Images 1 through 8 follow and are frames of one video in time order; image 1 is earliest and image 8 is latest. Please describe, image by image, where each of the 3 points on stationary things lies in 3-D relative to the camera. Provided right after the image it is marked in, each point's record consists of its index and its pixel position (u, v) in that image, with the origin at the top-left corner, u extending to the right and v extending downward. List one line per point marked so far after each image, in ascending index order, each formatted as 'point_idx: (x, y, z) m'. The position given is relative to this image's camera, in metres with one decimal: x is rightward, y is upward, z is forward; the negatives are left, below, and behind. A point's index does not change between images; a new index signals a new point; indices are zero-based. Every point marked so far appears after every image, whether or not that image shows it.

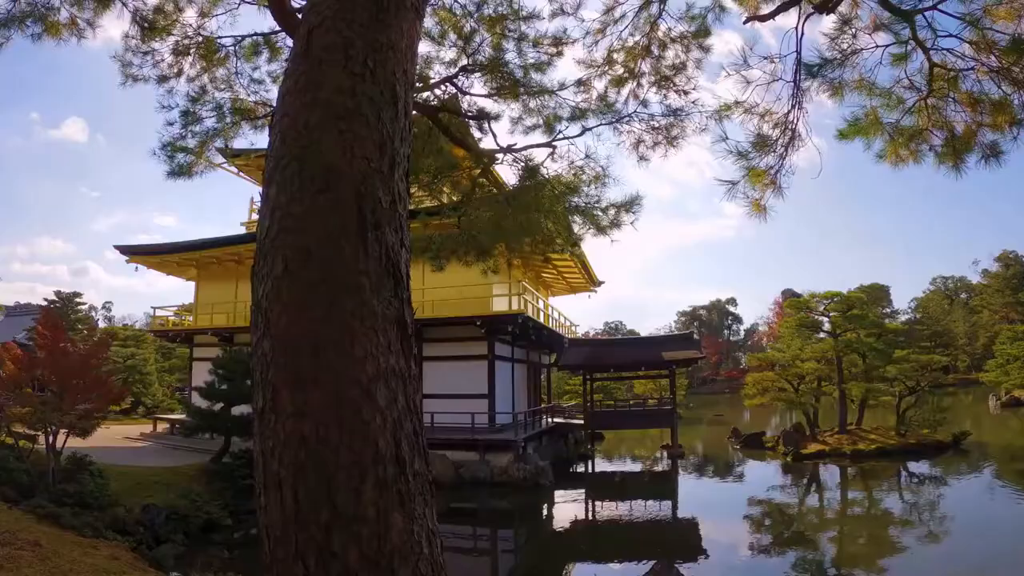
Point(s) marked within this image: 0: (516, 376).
0: (-0.1, -1.6, +11.5) m
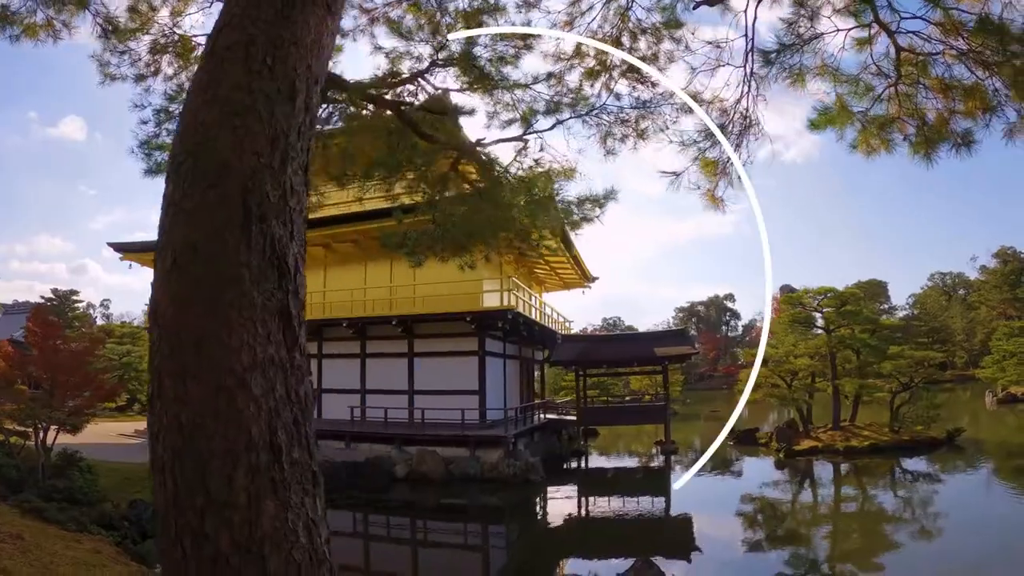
0: (-0.2, -1.5, +11.5) m
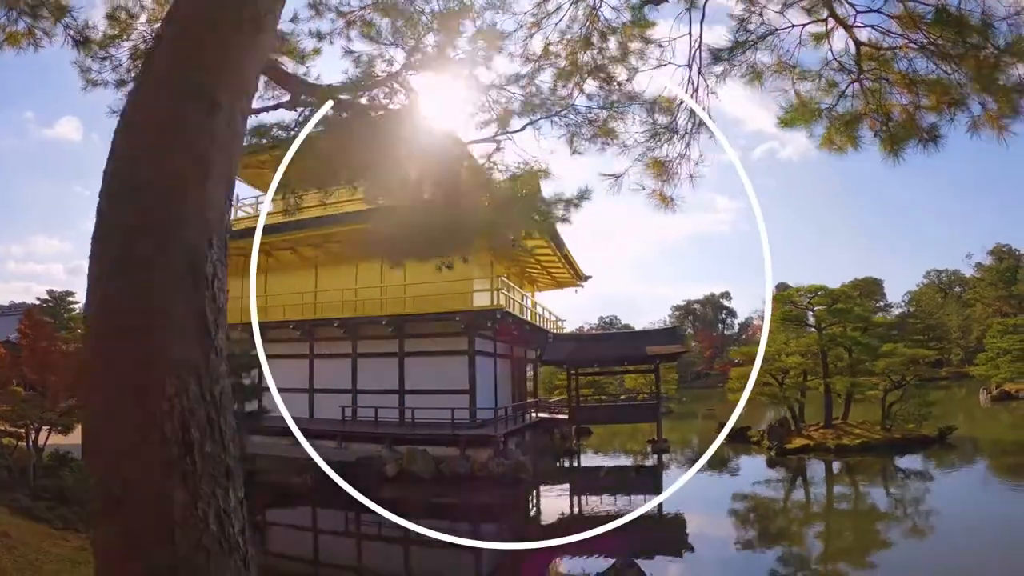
0: (-0.3, -1.5, +11.5) m
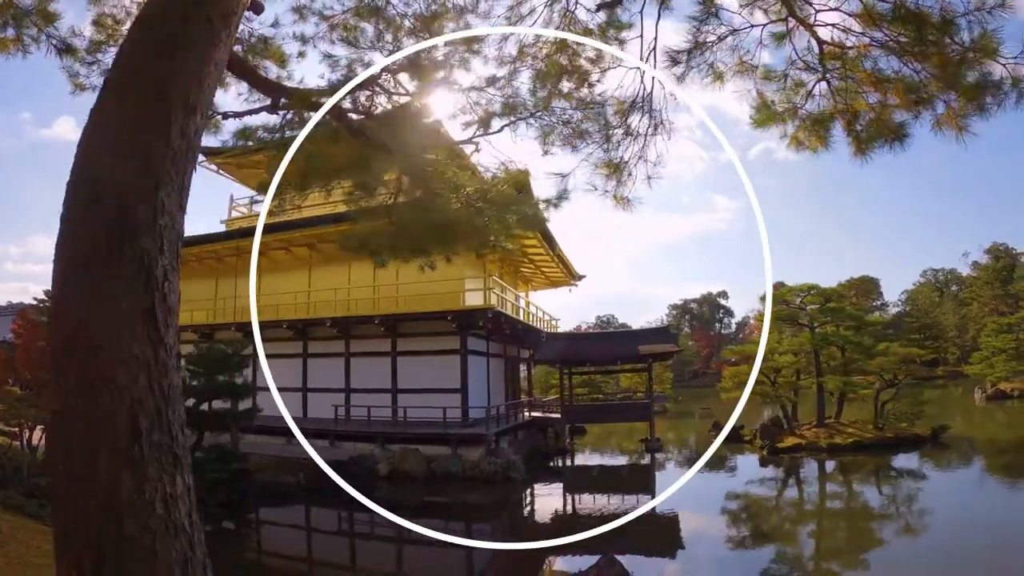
0: (-0.4, -1.5, +11.5) m
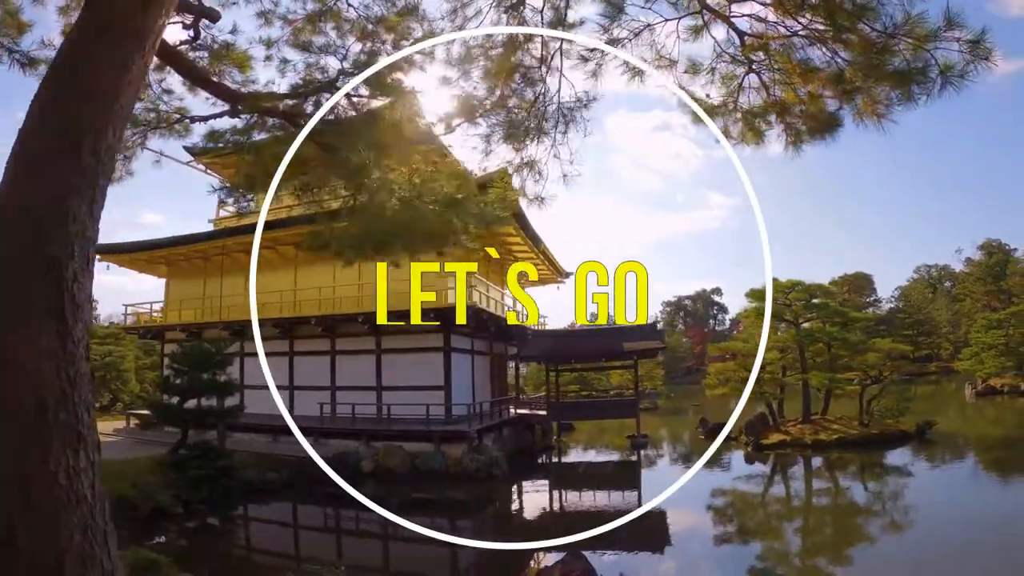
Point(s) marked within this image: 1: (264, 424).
0: (-0.6, -1.5, +11.6) m
1: (-4.2, -2.3, +10.5) m
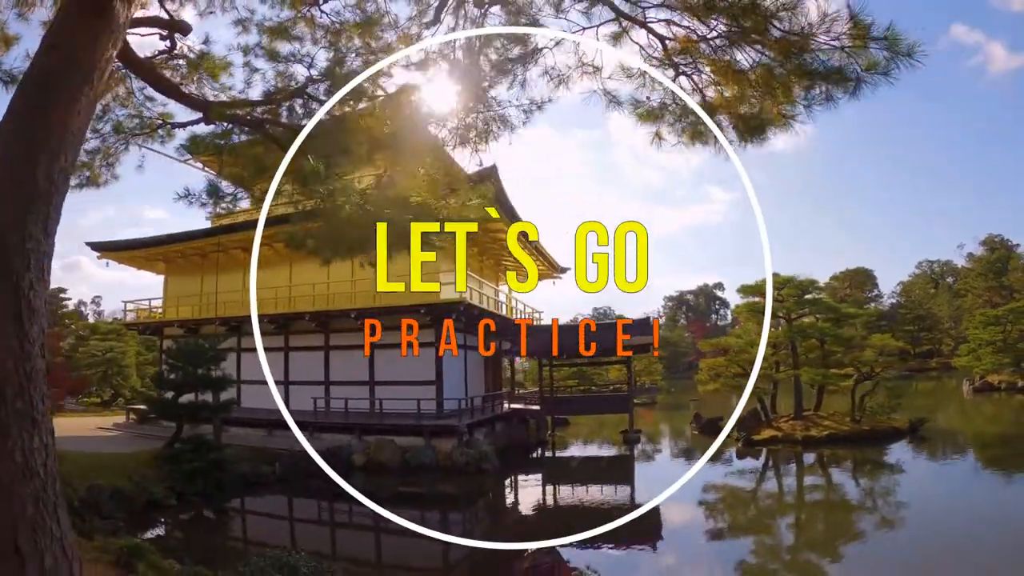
0: (-0.7, -1.4, +11.7) m
1: (-4.2, -2.2, +10.6) m
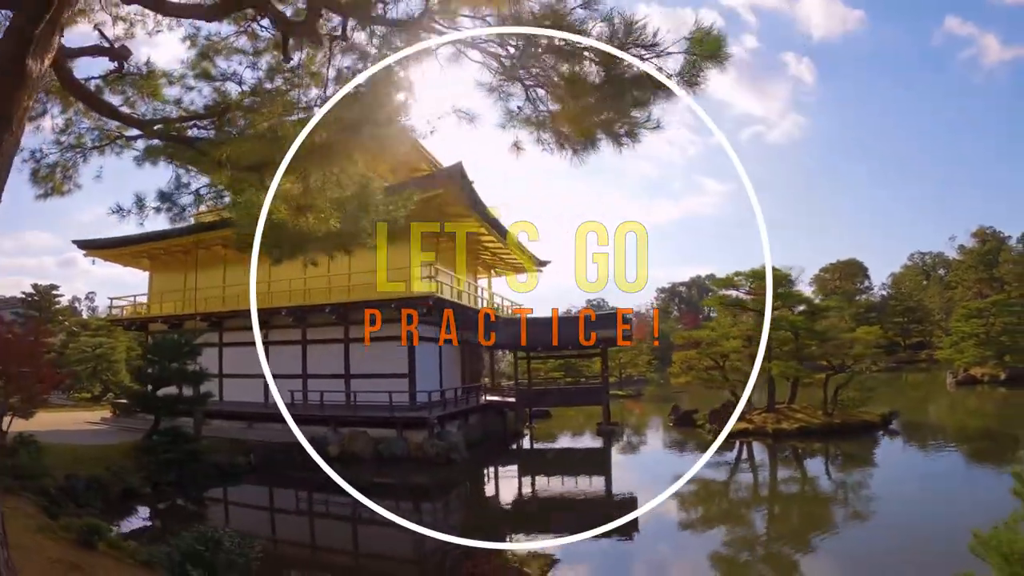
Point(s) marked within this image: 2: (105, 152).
0: (-1.0, -1.3, +11.8) m
1: (-4.6, -2.1, +10.9) m
2: (-3.5, +1.2, +5.5) m
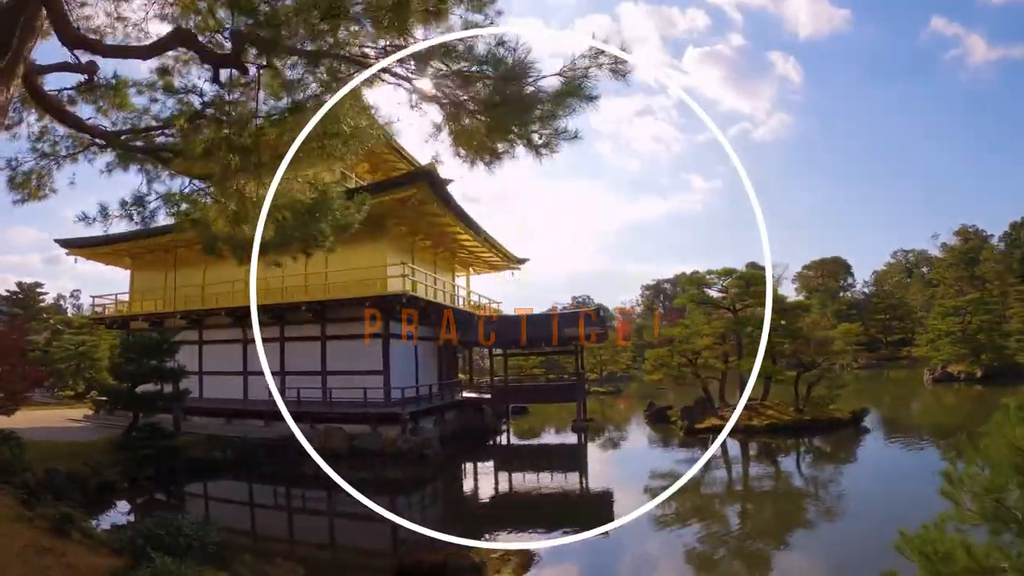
0: (-1.4, -1.2, +12.0) m
1: (-5.0, -2.1, +11.1) m
2: (-4.0, +1.2, +5.6) m
